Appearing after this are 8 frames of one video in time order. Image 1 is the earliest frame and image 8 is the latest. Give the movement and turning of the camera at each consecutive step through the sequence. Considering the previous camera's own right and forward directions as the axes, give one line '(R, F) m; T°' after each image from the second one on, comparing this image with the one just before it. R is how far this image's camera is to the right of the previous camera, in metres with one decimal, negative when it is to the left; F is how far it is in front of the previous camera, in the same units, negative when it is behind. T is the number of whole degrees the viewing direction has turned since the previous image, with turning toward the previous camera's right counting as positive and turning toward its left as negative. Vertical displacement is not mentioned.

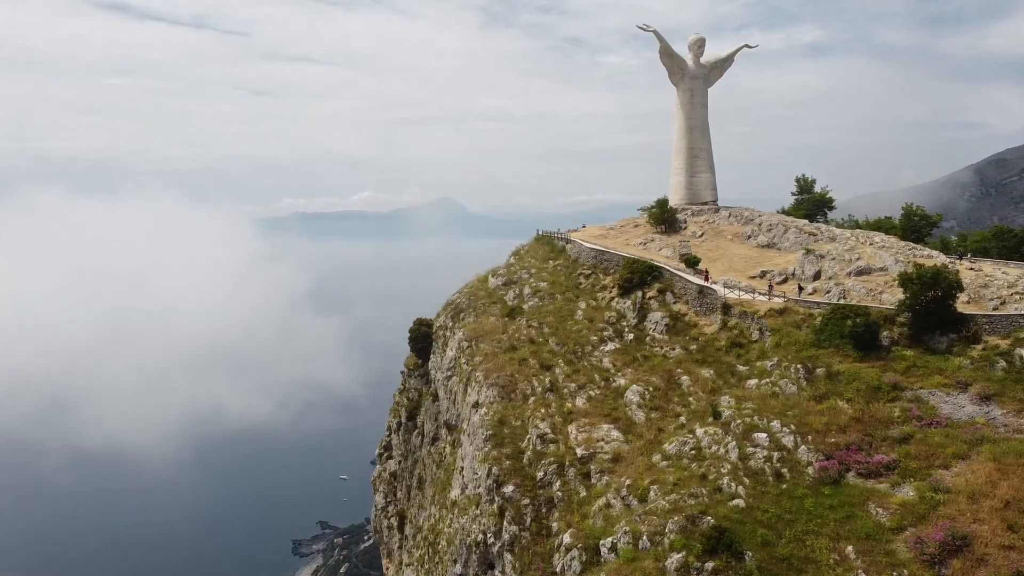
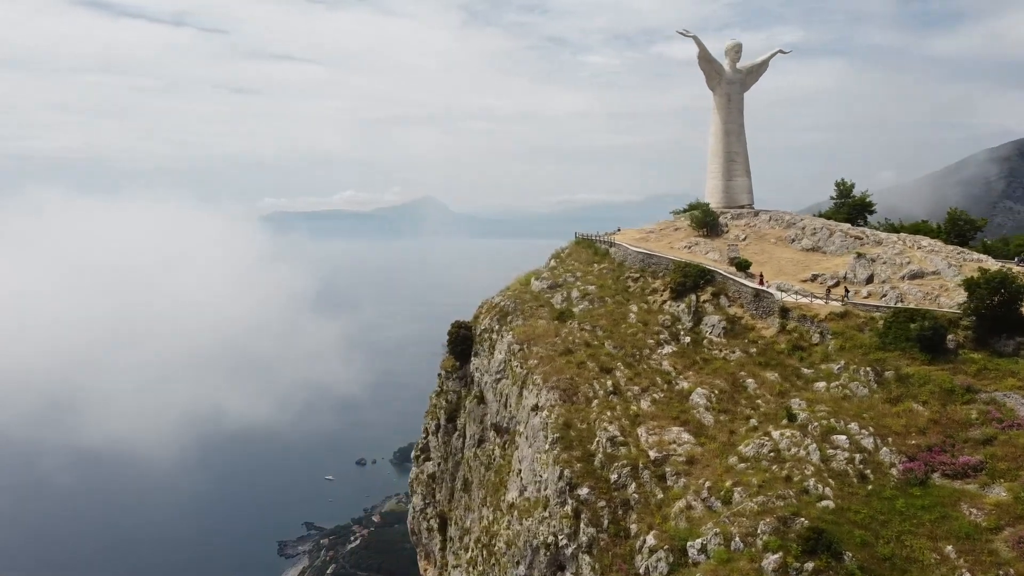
(-2.5, -0.2) m; +1°
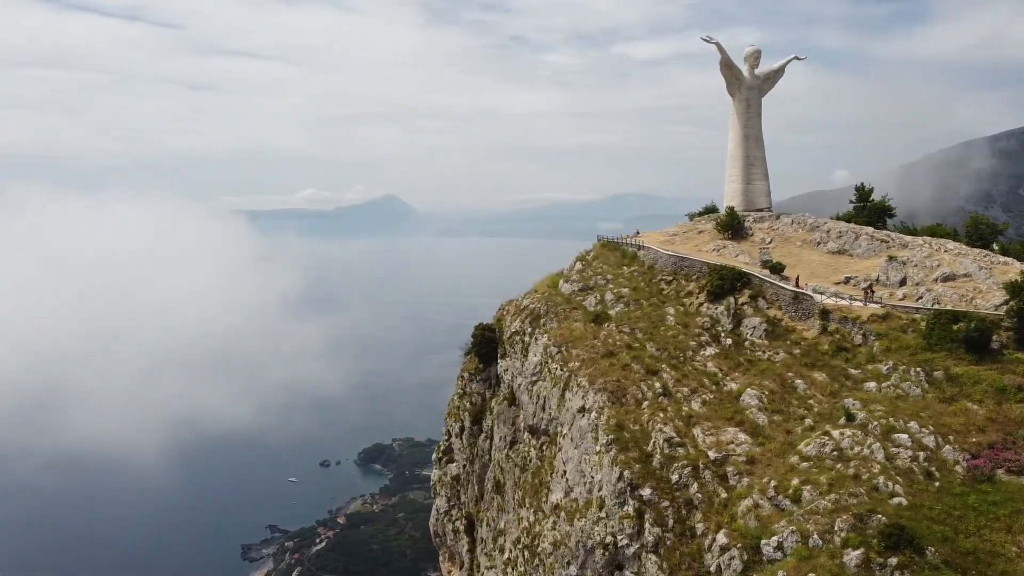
(-2.8, -0.2) m; +2°
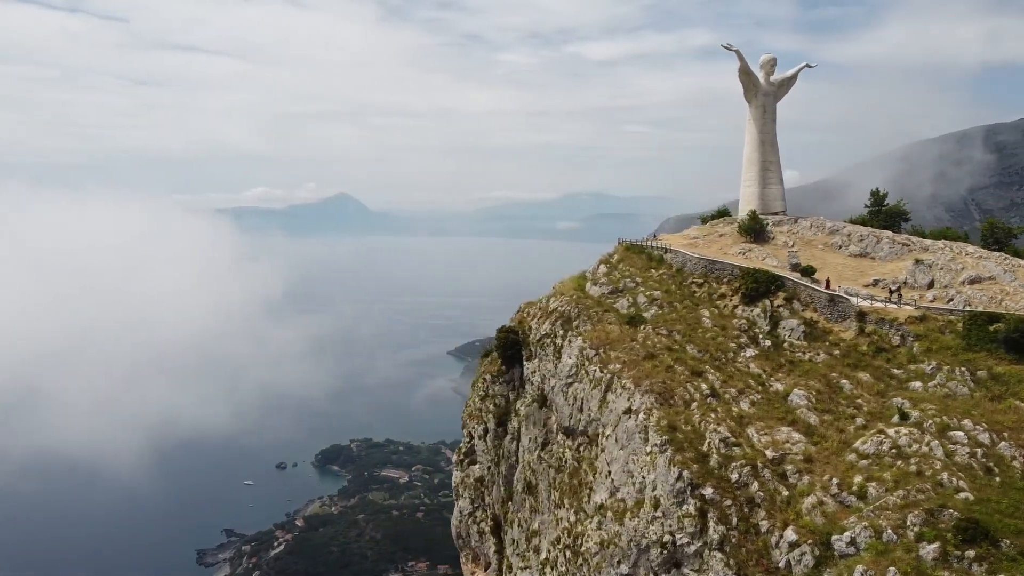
(-3.1, -0.2) m; +3°
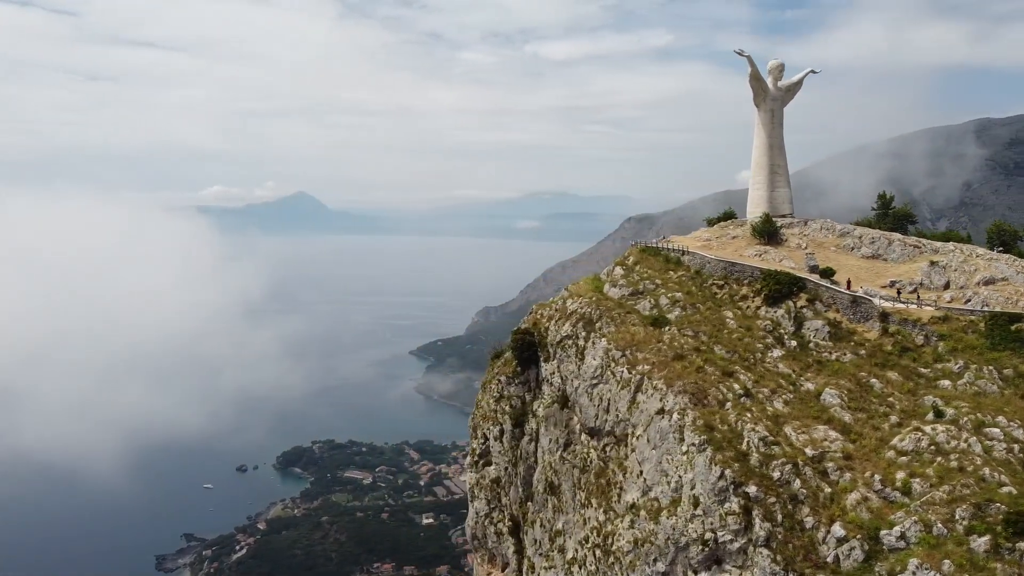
(-2.5, -0.2) m; +3°
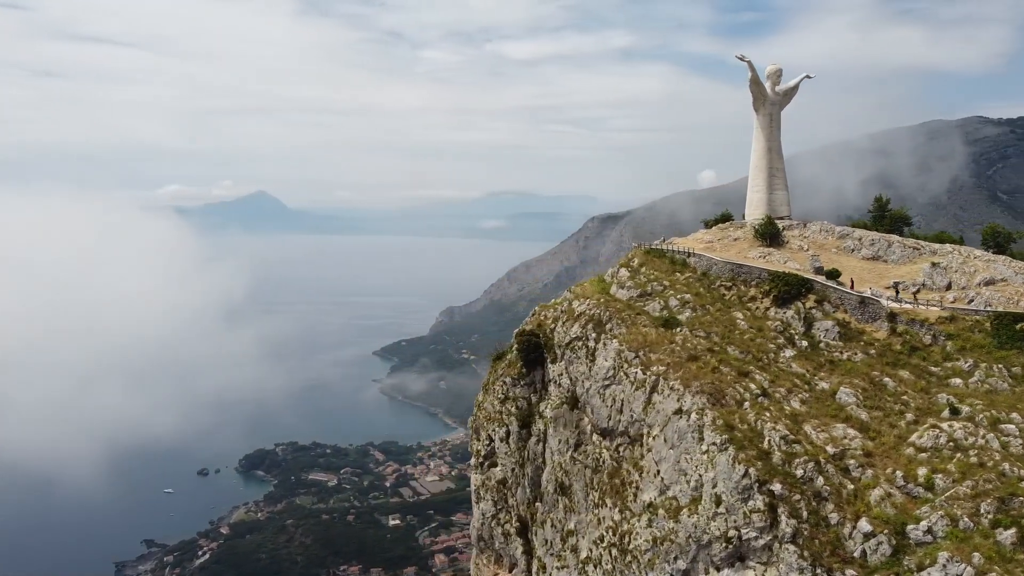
(-2.0, -0.1) m; +3°
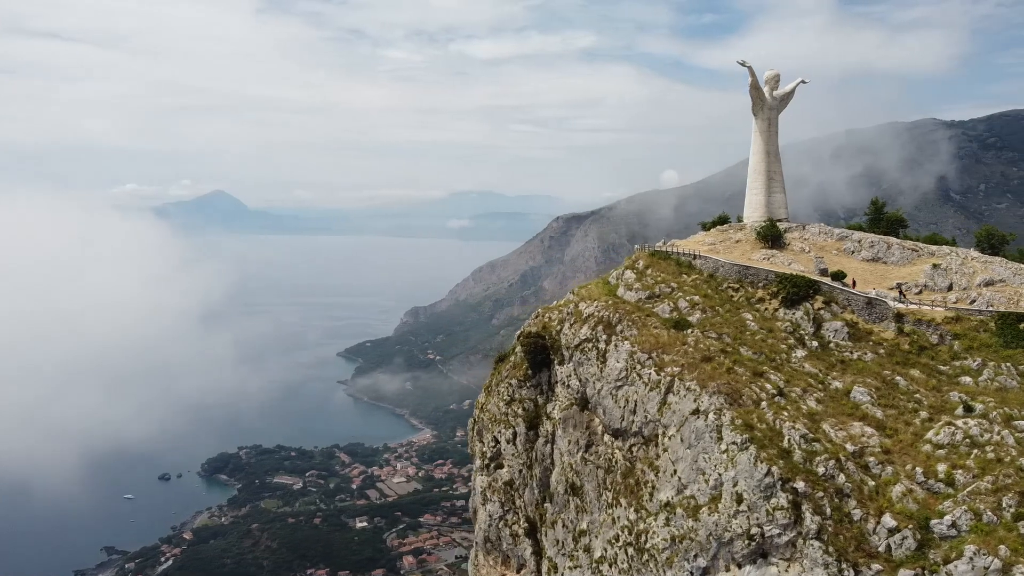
(-2.0, -0.2) m; +2°
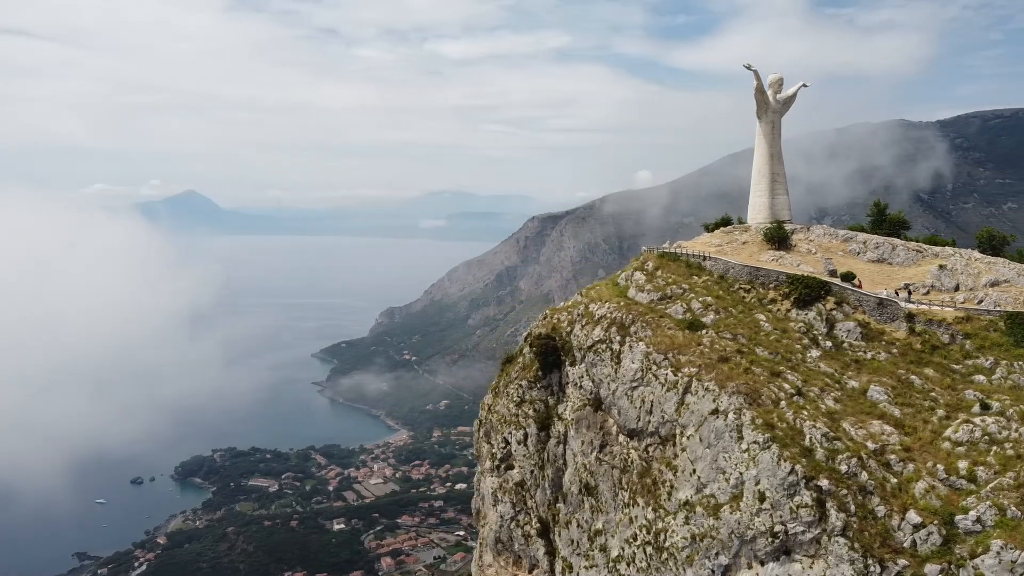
(-1.7, -0.2) m; +2°
